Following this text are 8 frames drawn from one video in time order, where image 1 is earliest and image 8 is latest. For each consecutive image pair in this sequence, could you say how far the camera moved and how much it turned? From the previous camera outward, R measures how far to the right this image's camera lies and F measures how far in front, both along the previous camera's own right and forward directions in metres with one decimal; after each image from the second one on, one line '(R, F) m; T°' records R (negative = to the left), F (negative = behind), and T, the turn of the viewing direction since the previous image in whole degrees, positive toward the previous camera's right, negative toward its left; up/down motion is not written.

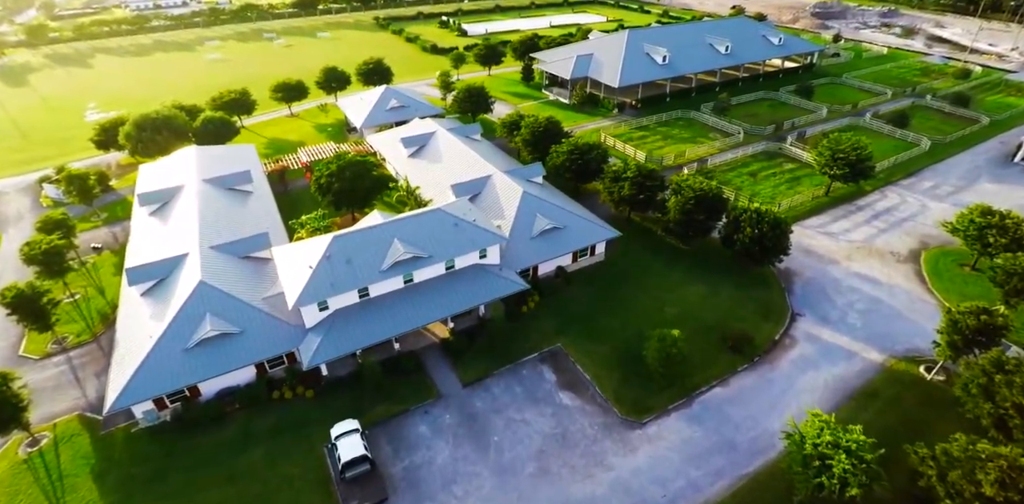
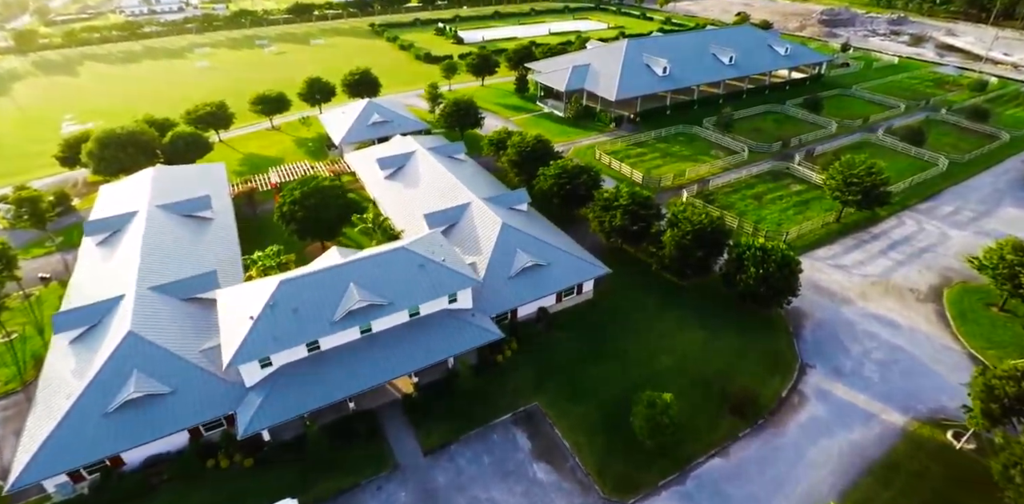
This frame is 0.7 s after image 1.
(+1.7, +3.7) m; 0°
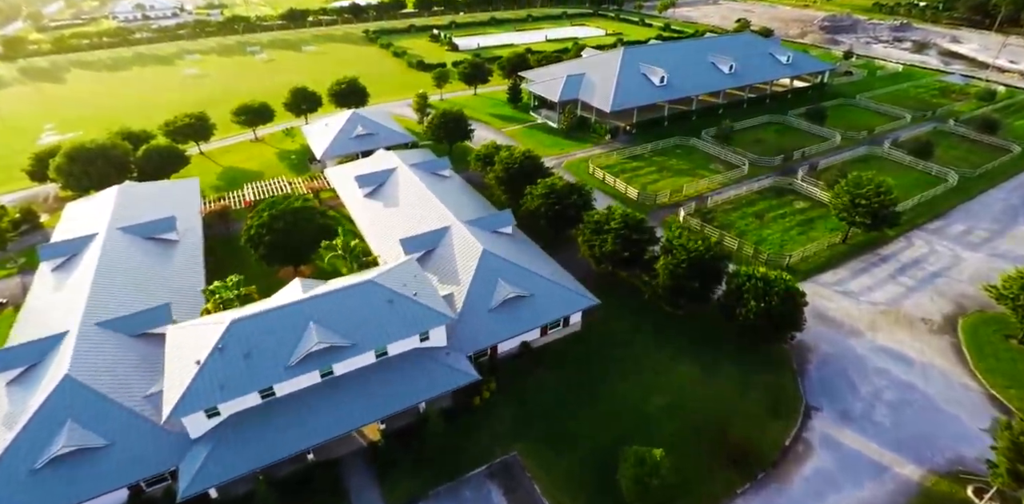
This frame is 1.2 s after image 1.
(+1.2, +2.5) m; 0°
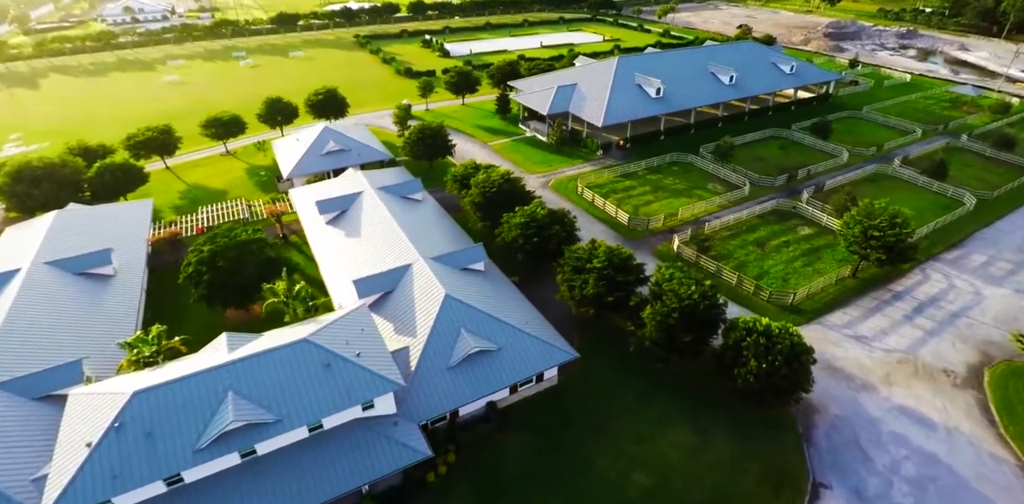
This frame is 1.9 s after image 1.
(+1.8, +3.9) m; 0°
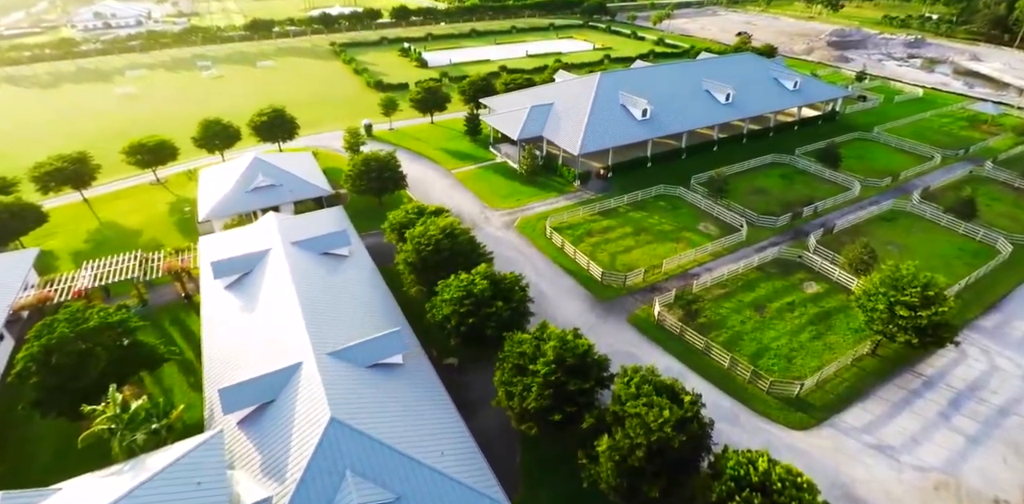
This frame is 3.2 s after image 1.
(+3.6, +7.4) m; 0°
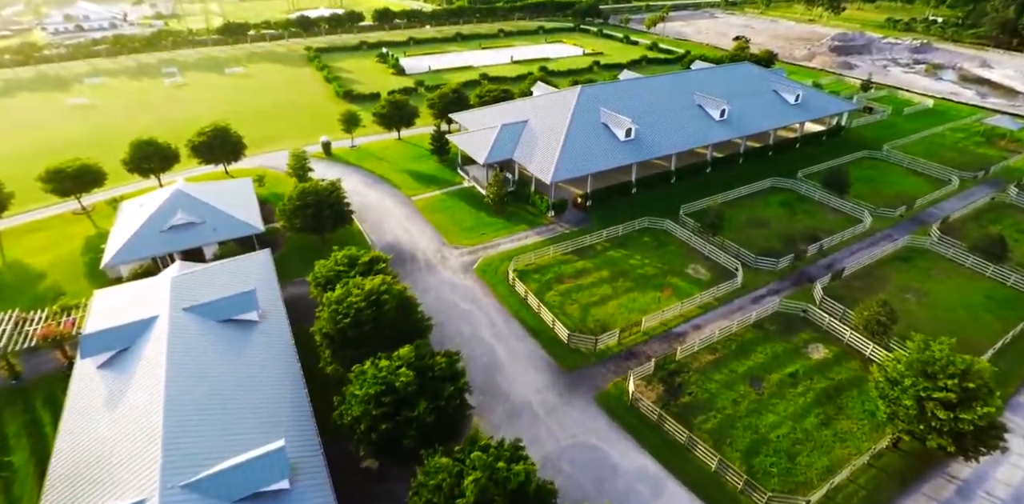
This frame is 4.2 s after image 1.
(+3.0, +6.1) m; 0°
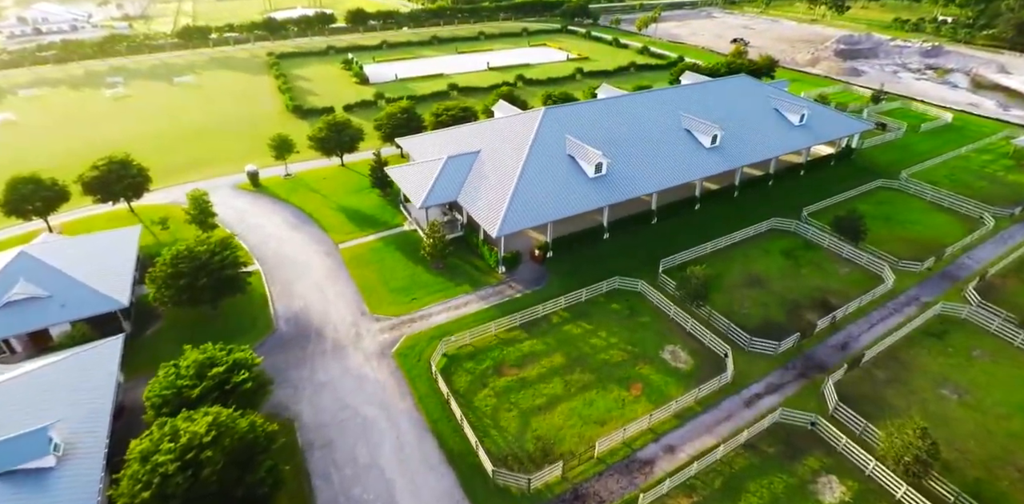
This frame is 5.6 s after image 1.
(+4.2, +8.4) m; 0°
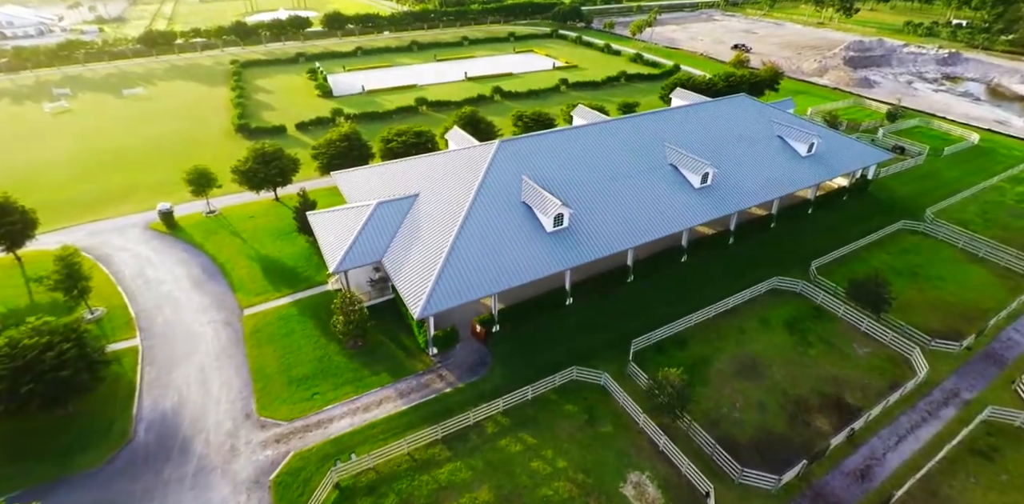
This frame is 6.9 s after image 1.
(+4.0, +7.6) m; 0°
